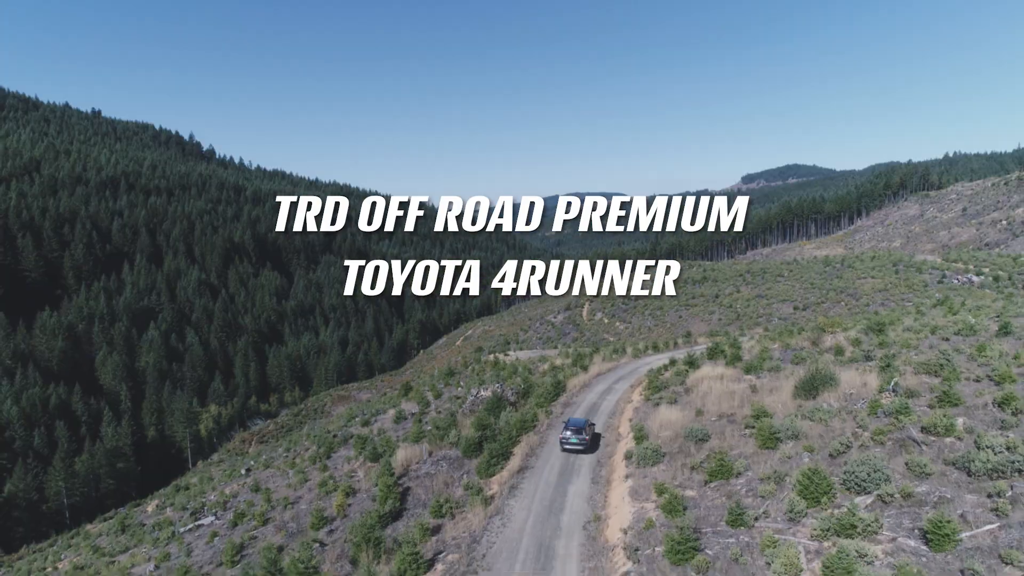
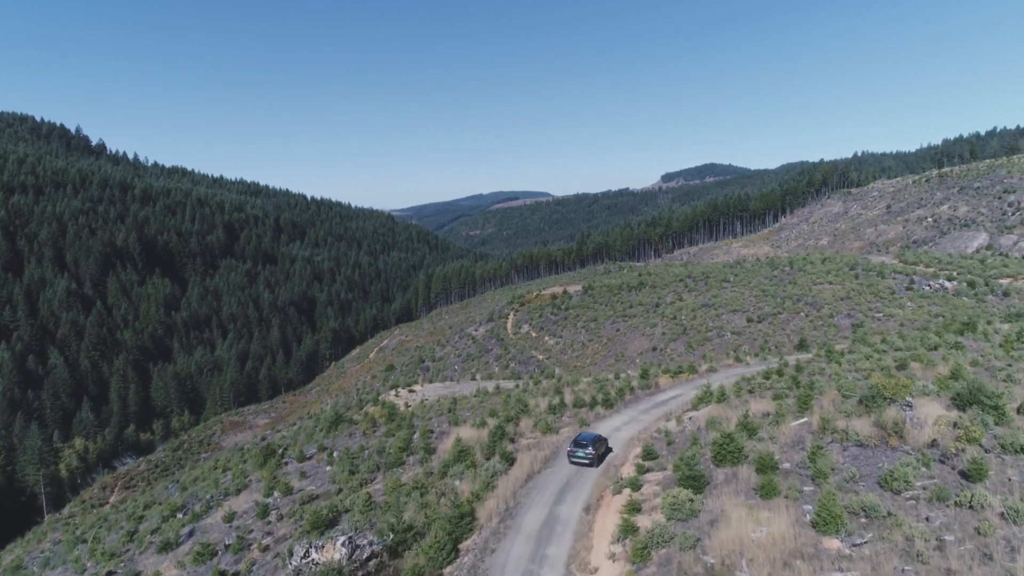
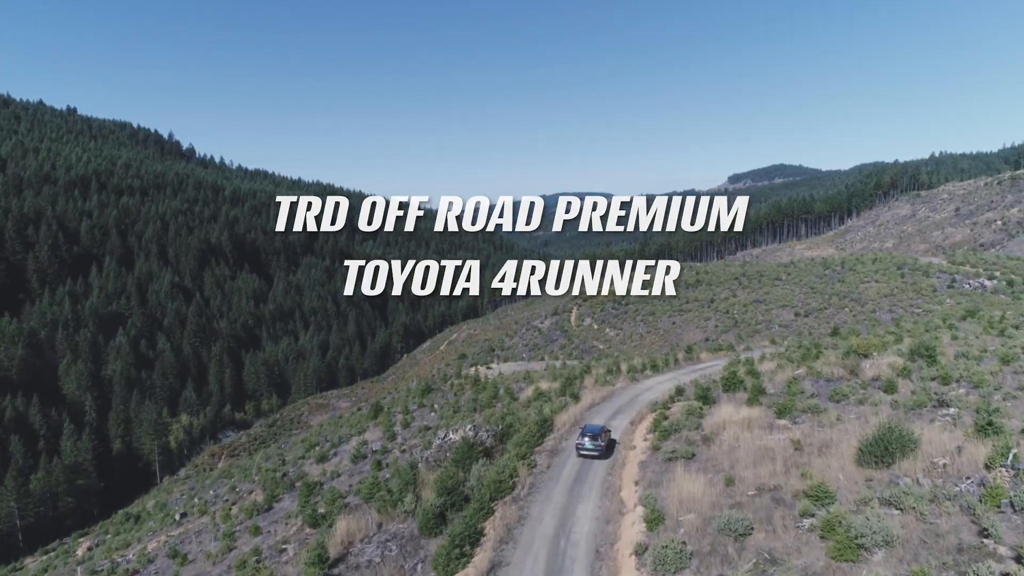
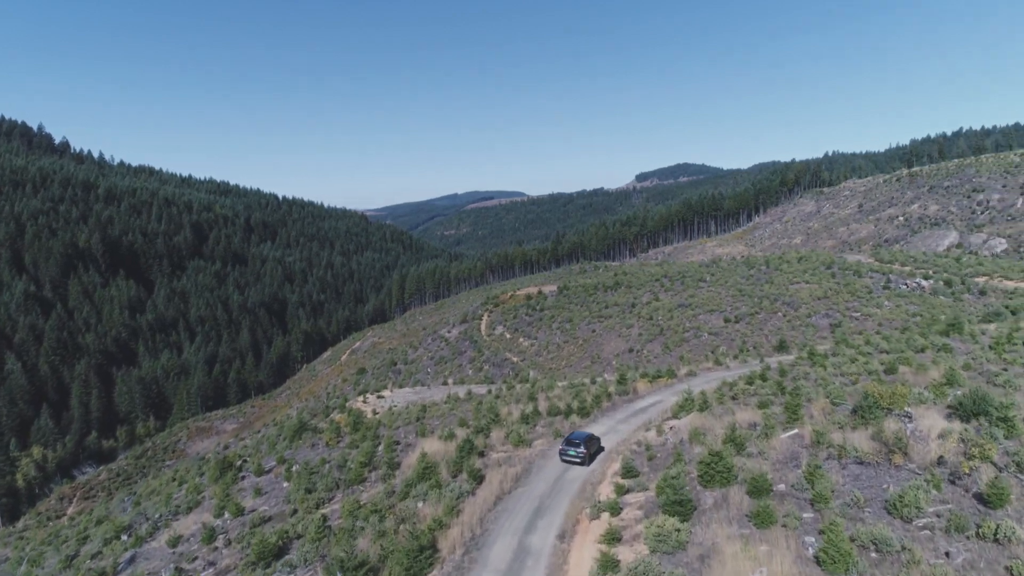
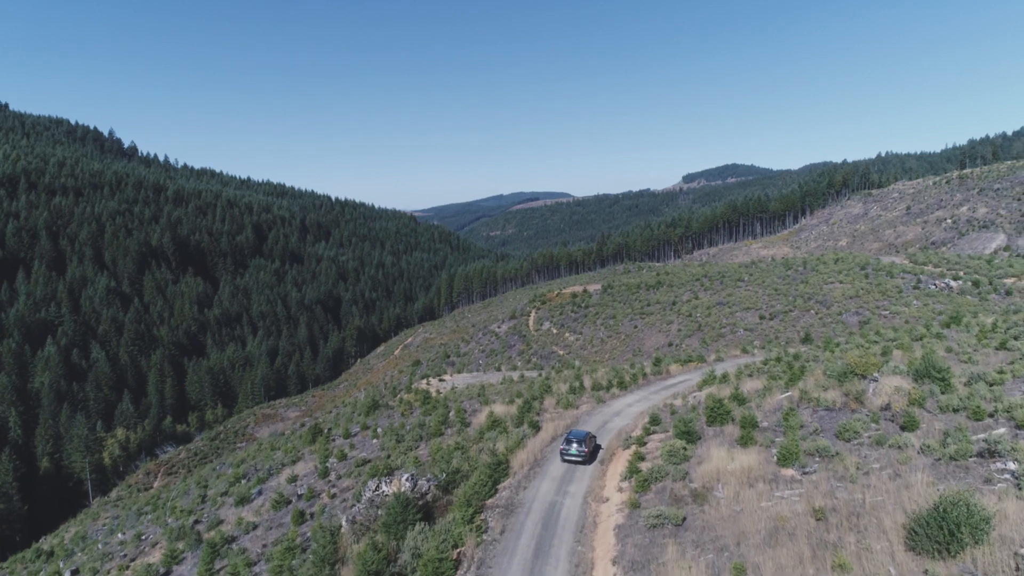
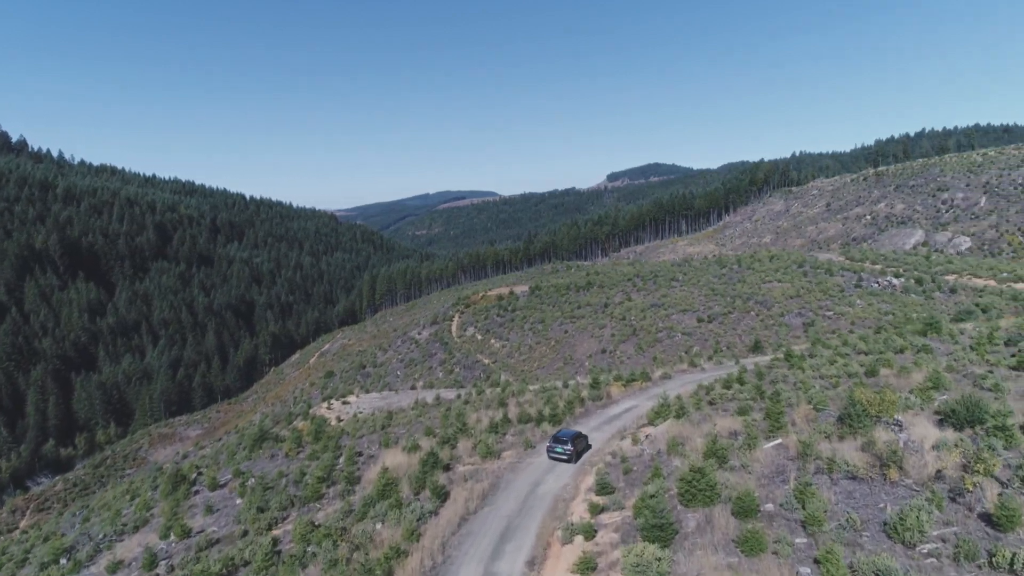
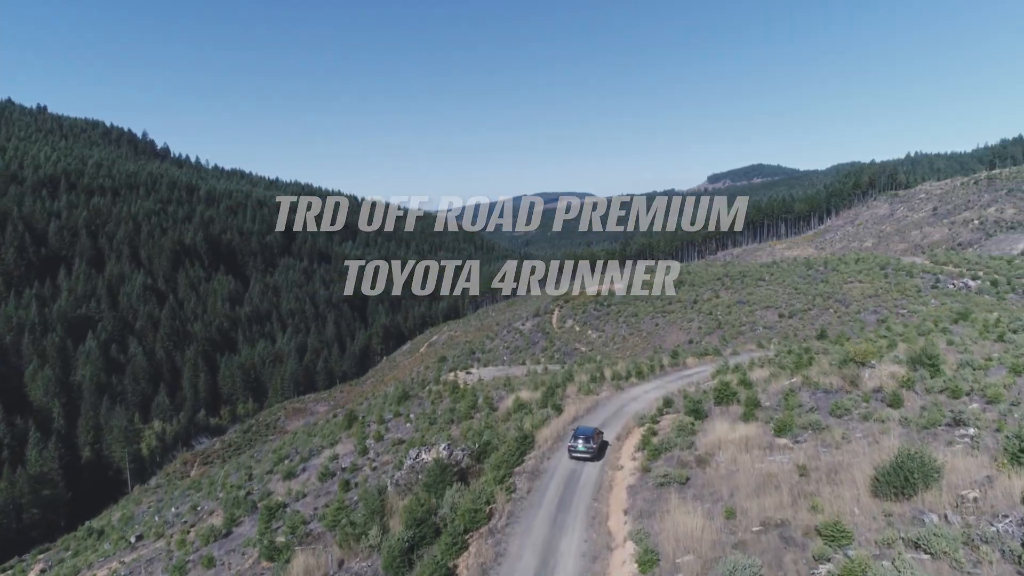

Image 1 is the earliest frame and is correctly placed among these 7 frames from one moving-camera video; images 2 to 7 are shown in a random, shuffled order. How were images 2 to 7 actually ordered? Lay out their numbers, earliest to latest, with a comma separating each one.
3, 7, 5, 2, 4, 6
